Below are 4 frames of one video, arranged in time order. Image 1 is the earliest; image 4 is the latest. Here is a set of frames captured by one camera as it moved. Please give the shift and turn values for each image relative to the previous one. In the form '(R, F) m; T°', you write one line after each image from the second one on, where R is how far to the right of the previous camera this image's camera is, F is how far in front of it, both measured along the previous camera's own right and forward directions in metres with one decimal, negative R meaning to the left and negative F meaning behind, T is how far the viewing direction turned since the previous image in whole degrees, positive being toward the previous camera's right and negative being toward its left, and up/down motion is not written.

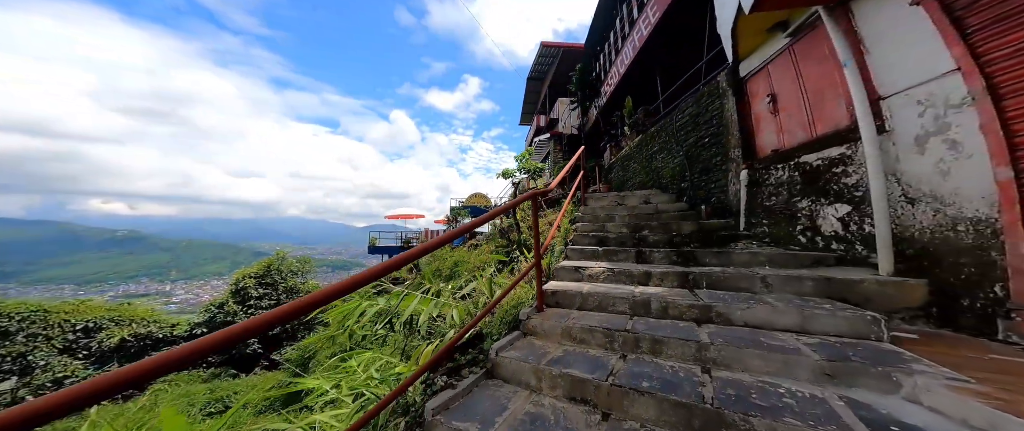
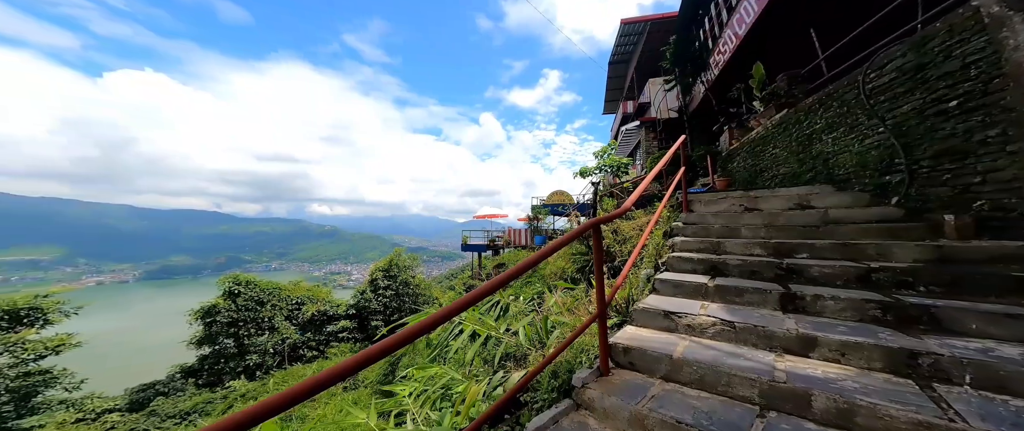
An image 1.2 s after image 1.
(+0.2, +1.1) m; -14°
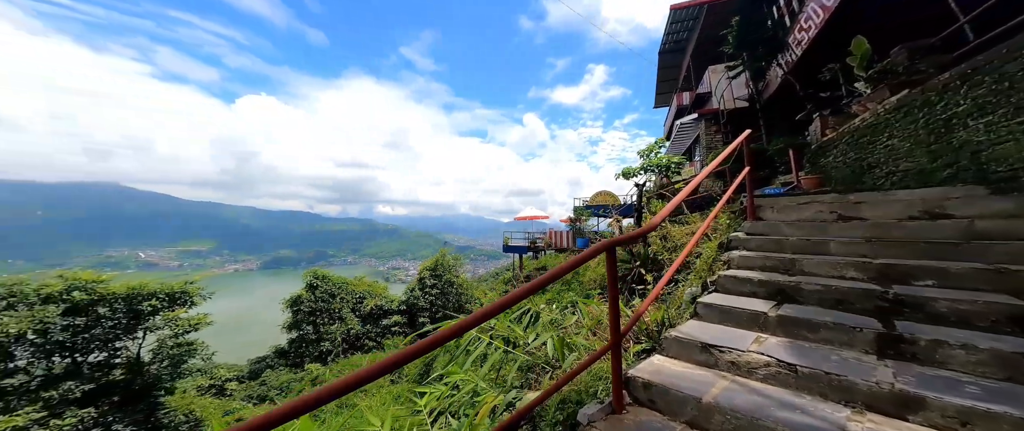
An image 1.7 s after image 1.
(+0.1, +0.3) m; -7°
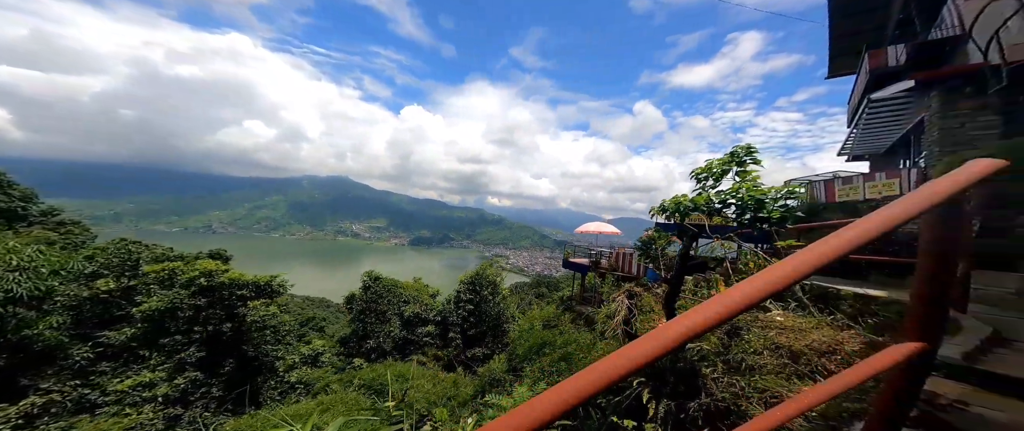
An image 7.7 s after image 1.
(+1.3, +2.3) m; -18°
